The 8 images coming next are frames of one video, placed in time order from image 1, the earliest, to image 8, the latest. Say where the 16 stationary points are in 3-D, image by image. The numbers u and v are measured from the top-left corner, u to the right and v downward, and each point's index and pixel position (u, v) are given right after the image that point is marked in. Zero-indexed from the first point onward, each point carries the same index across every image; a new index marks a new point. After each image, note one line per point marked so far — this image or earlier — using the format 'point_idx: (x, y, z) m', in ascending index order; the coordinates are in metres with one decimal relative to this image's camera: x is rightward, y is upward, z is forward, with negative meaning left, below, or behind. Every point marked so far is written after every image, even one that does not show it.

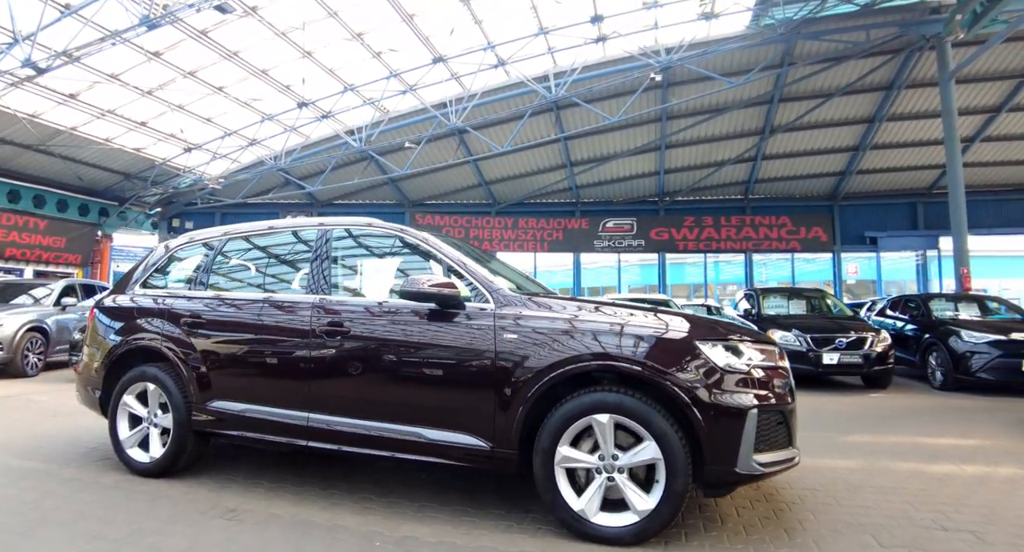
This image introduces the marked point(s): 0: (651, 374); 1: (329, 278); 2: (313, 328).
0: (+0.7, -0.5, +2.7) m
1: (-1.2, 0.0, +3.4) m
2: (-1.3, -0.3, +3.2) m
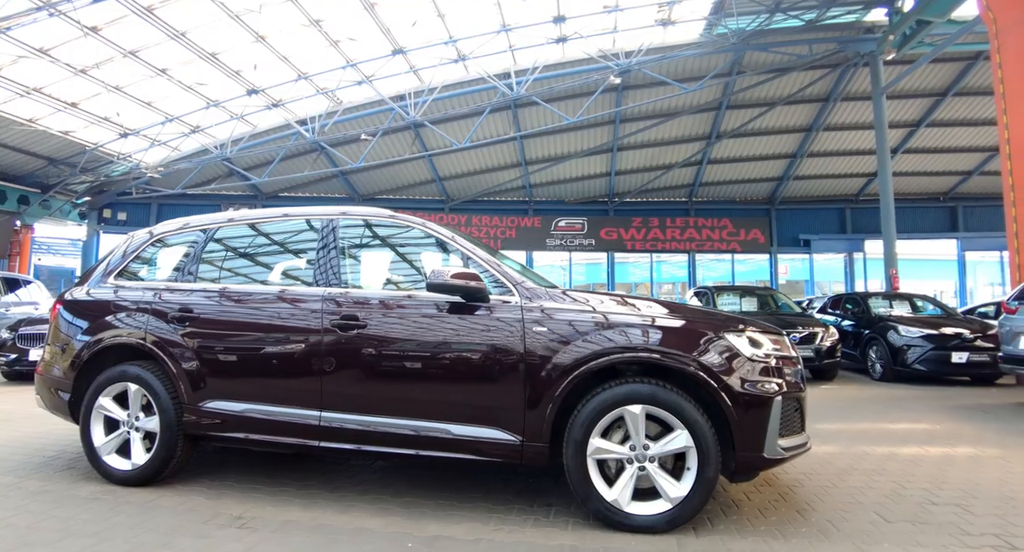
0: (+0.9, -0.4, +2.7) m
1: (-1.1, +0.1, +3.3) m
2: (-1.1, -0.3, +3.1) m
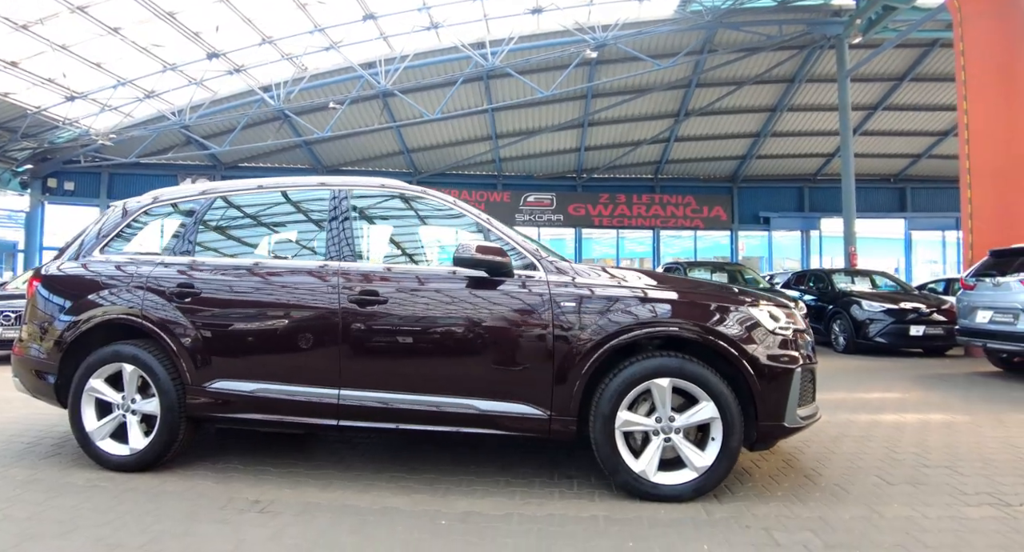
0: (+1.0, -0.3, +2.8) m
1: (-1.0, +0.2, +3.2) m
2: (-1.0, -0.2, +3.0) m
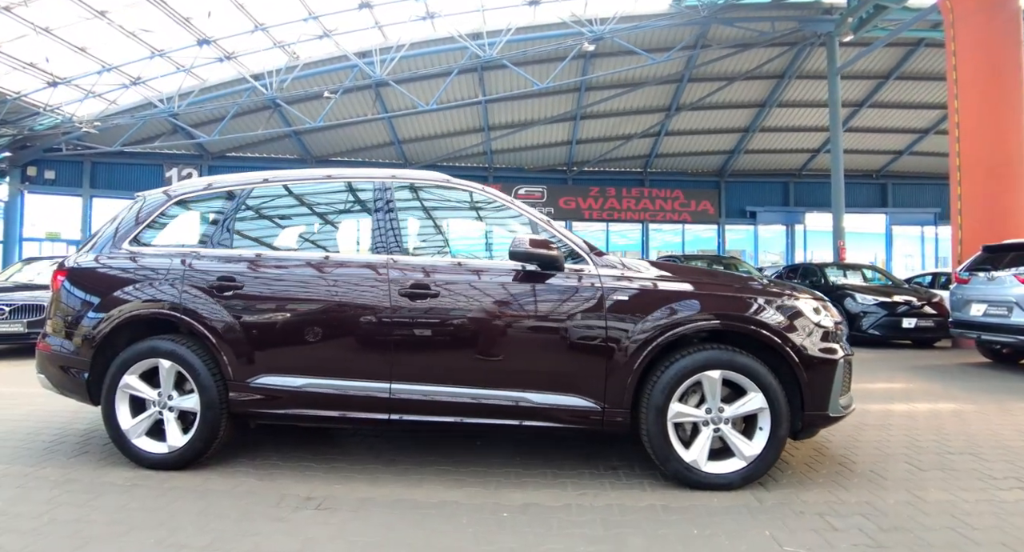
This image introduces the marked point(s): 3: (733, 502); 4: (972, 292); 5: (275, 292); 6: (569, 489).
0: (+1.3, -0.3, +2.9) m
1: (-0.7, +0.3, +3.2) m
2: (-0.7, -0.1, +3.0) m
3: (+1.2, -1.2, +2.7) m
4: (+6.6, -0.2, +7.2) m
5: (-1.4, -0.1, +3.0) m
6: (+0.3, -1.2, +2.8) m
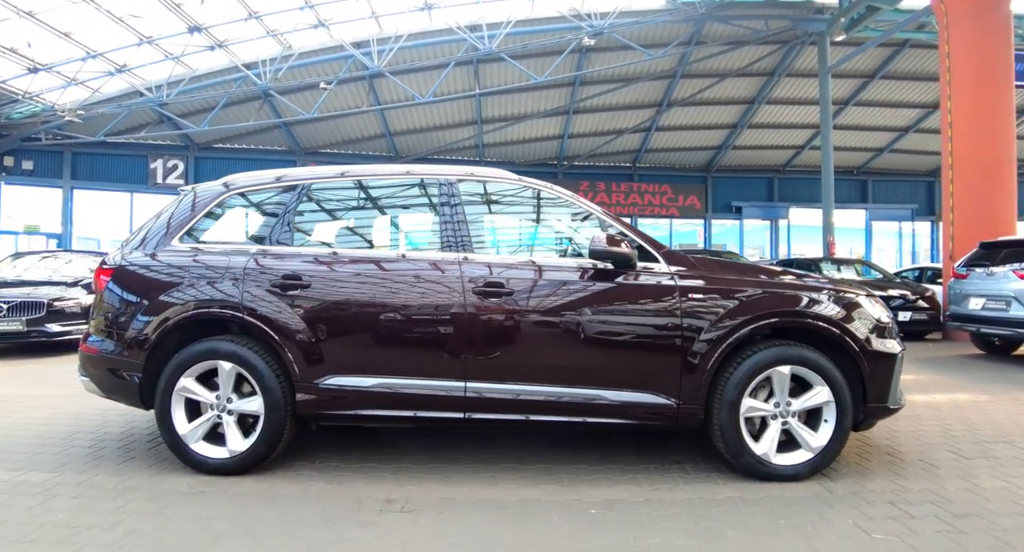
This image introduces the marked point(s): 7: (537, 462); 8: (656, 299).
0: (+1.8, -0.3, +2.9) m
1: (-0.3, +0.3, +3.2) m
2: (-0.3, -0.1, +3.0) m
3: (+1.6, -1.2, +2.8) m
4: (+6.9, -0.2, +7.5) m
5: (-1.0, -0.1, +3.0) m
6: (+0.8, -1.2, +2.8) m
7: (+0.1, -1.2, +3.1) m
8: (+0.8, -0.1, +2.9) m
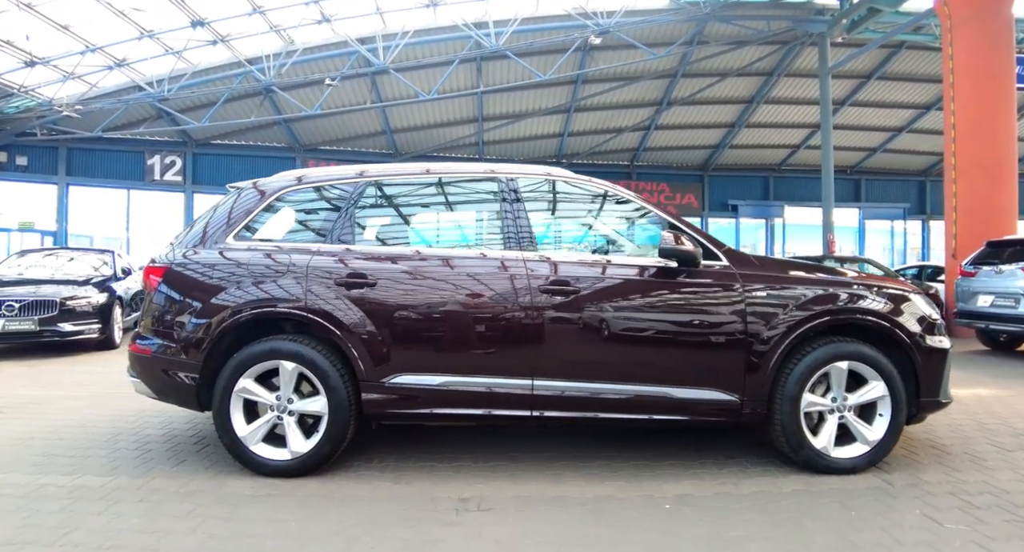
0: (+2.1, -0.3, +3.0) m
1: (+0.1, +0.3, +3.2) m
2: (+0.1, -0.1, +3.0) m
3: (+2.0, -1.2, +2.8) m
4: (+7.2, -0.1, +7.7) m
5: (-0.6, -0.1, +3.0) m
6: (+1.1, -1.2, +2.9) m
7: (+0.5, -1.2, +3.2) m
8: (+1.2, -0.1, +3.0) m
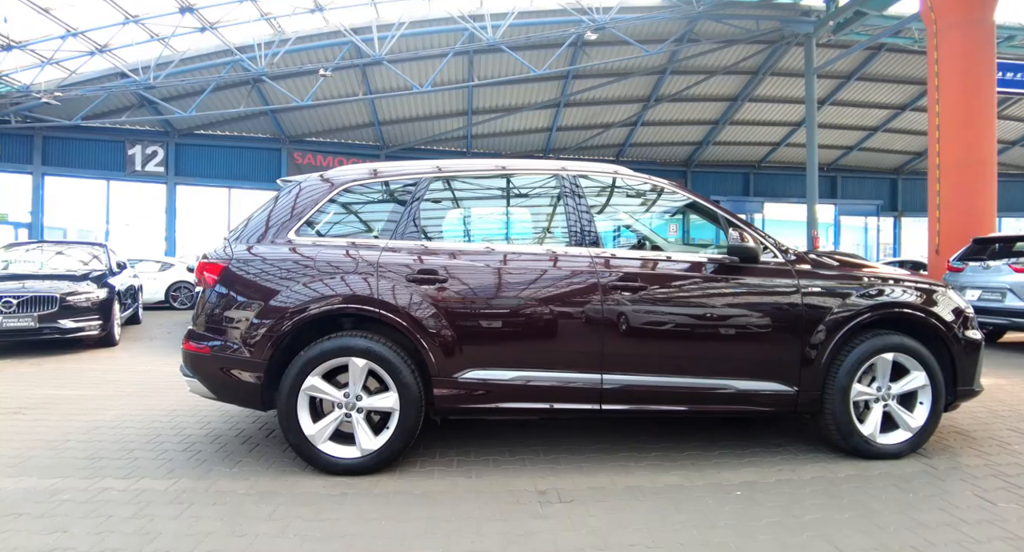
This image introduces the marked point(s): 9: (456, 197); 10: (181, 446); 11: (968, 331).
0: (+2.5, -0.2, +3.2) m
1: (+0.5, +0.3, +3.3) m
2: (+0.5, -0.1, +3.1) m
3: (+2.4, -1.2, +3.0) m
4: (+7.3, 0.0, +8.1) m
5: (-0.2, -0.1, +3.1) m
6: (+1.5, -1.2, +3.0) m
7: (+0.9, -1.2, +3.3) m
8: (+1.6, -0.1, +3.1) m
9: (-0.4, +0.5, +3.4) m
10: (-2.5, -1.2, +3.7) m
11: (+3.0, -0.4, +3.3) m
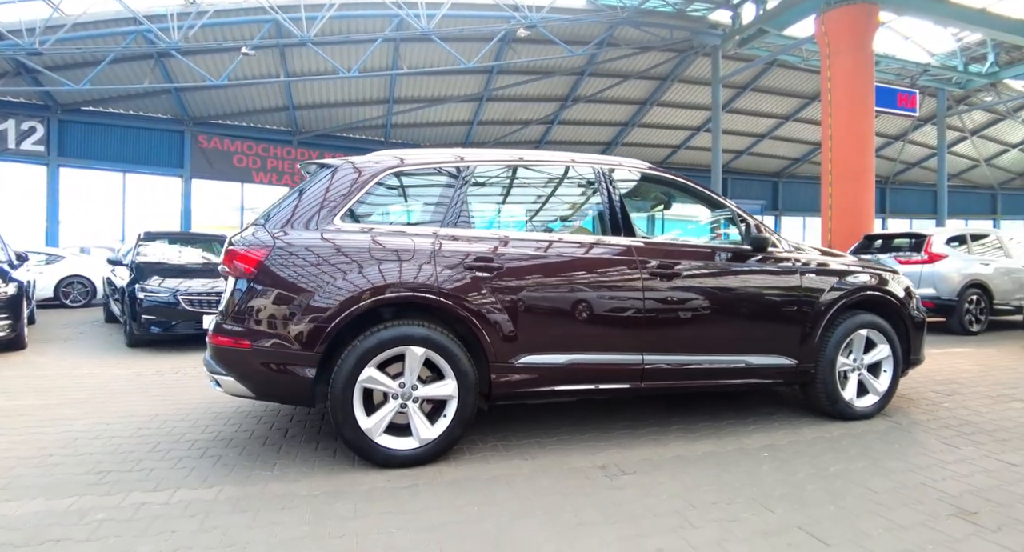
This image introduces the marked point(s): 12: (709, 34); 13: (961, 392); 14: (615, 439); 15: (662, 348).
0: (+2.8, -0.2, +3.8) m
1: (+0.7, +0.4, +3.5) m
2: (+0.8, 0.0, +3.3) m
3: (+2.7, -1.1, +3.6) m
4: (+6.6, +0.1, +9.5) m
5: (+0.1, 0.0, +3.2) m
6: (+1.8, -1.1, +3.5) m
7: (+1.2, -1.1, +3.6) m
8: (+1.9, 0.0, +3.6) m
9: (-0.1, +0.6, +3.4) m
10: (-2.2, -1.2, +3.4) m
11: (+3.2, -0.3, +4.0) m
12: (+6.9, +8.2, +17.0) m
13: (+4.2, -1.1, +4.5) m
14: (+0.7, -1.1, +3.4) m
15: (+1.2, -0.5, +3.4) m
